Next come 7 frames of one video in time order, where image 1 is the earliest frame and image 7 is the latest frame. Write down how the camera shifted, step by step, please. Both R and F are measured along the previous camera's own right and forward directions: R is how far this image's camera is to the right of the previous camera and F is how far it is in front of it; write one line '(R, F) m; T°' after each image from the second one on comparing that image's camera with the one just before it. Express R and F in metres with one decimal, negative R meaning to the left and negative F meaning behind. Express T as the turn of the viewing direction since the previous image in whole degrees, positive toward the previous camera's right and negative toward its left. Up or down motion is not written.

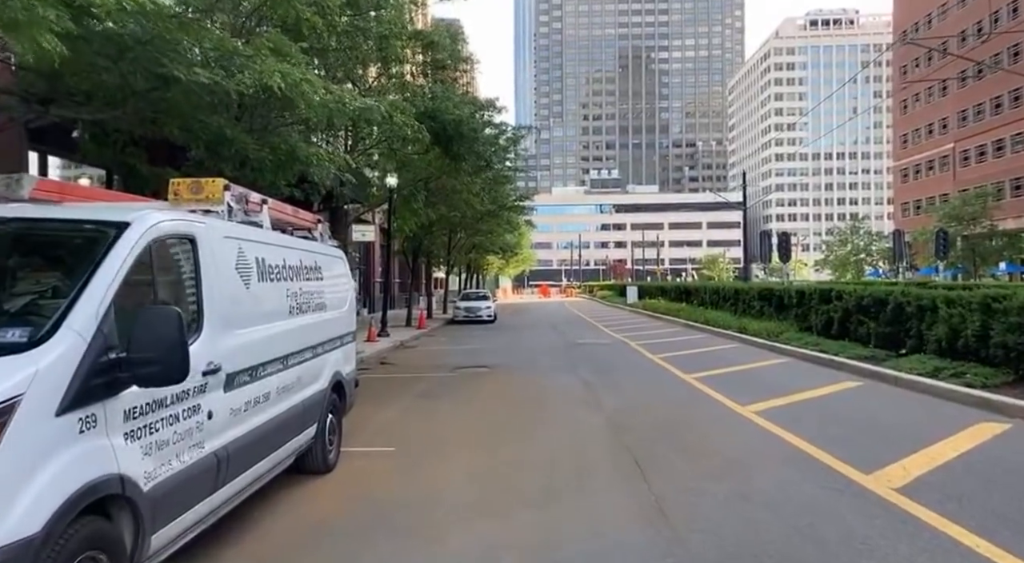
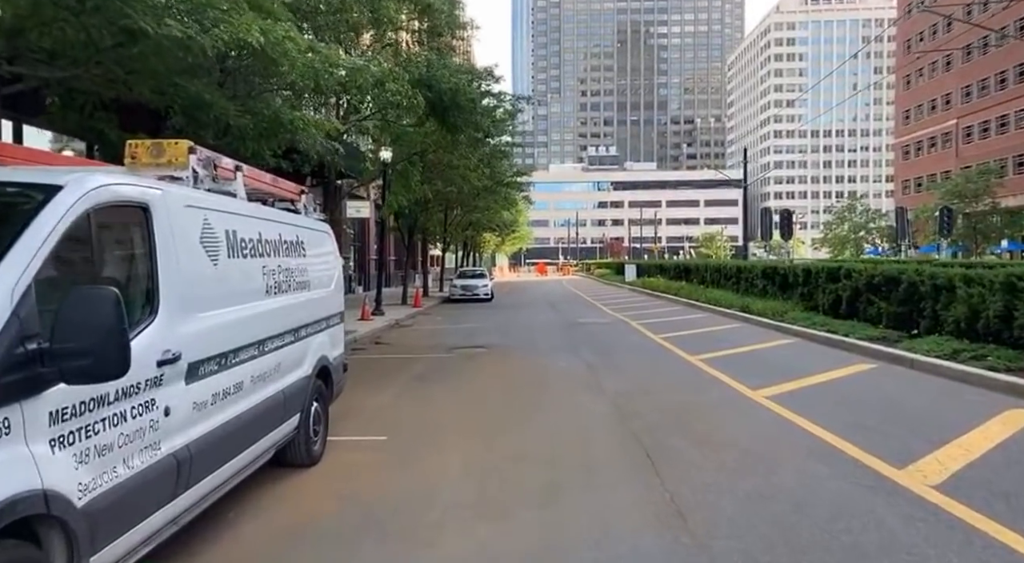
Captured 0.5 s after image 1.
(0.0, +0.6) m; 0°
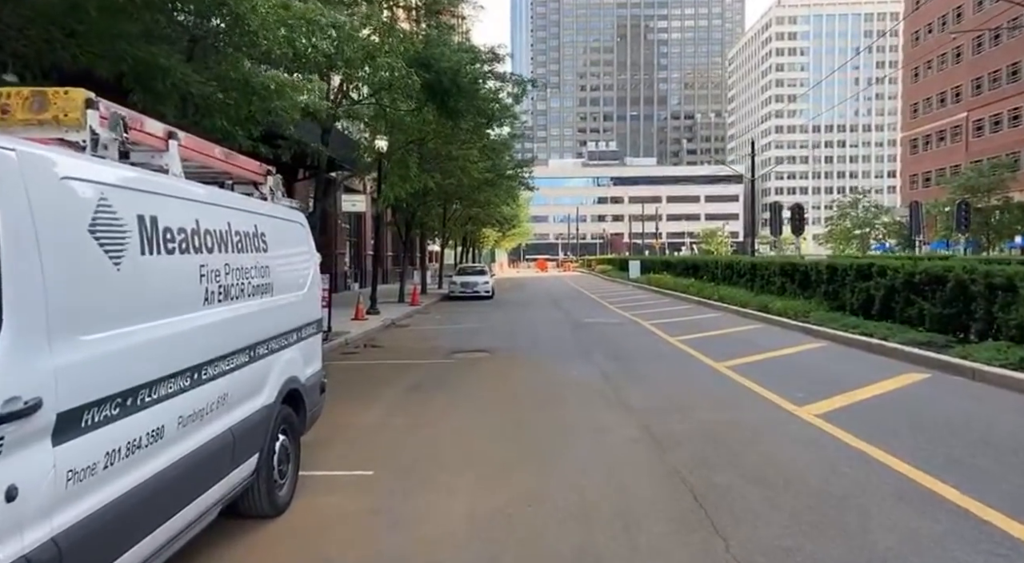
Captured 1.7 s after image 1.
(-0.1, +1.4) m; 0°
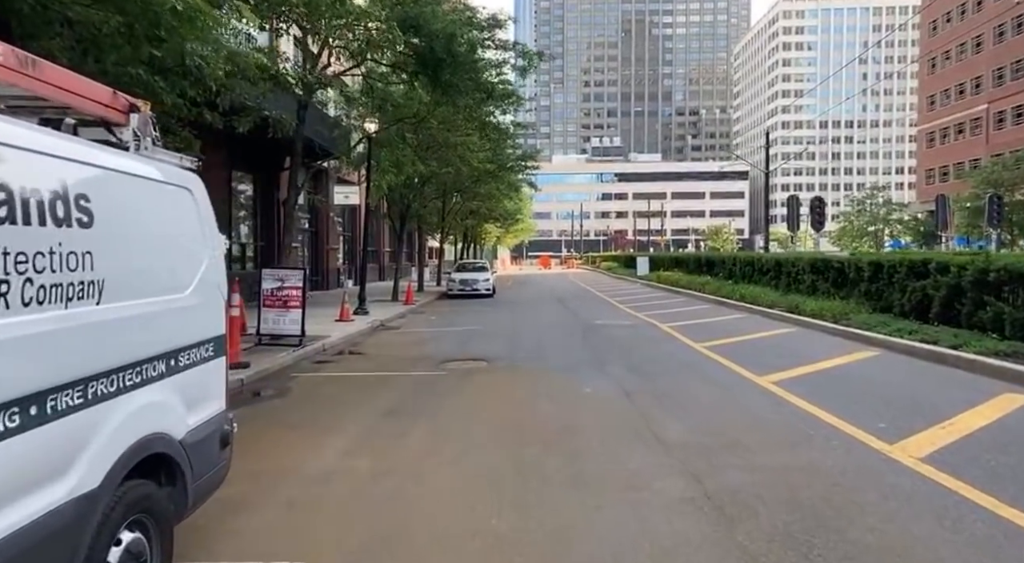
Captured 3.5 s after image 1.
(0.0, +2.2) m; 0°
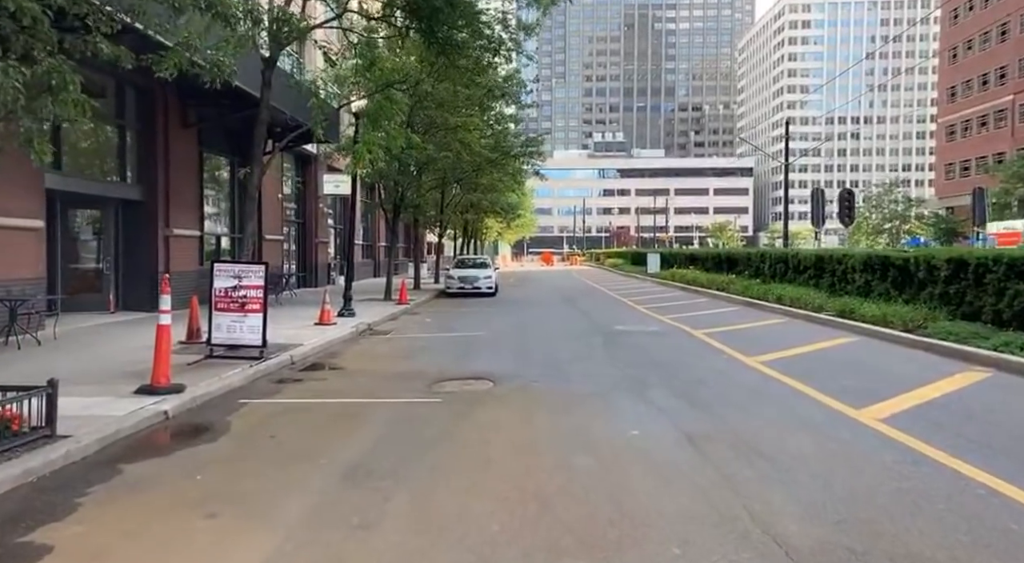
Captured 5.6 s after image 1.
(-0.2, +2.7) m; 0°
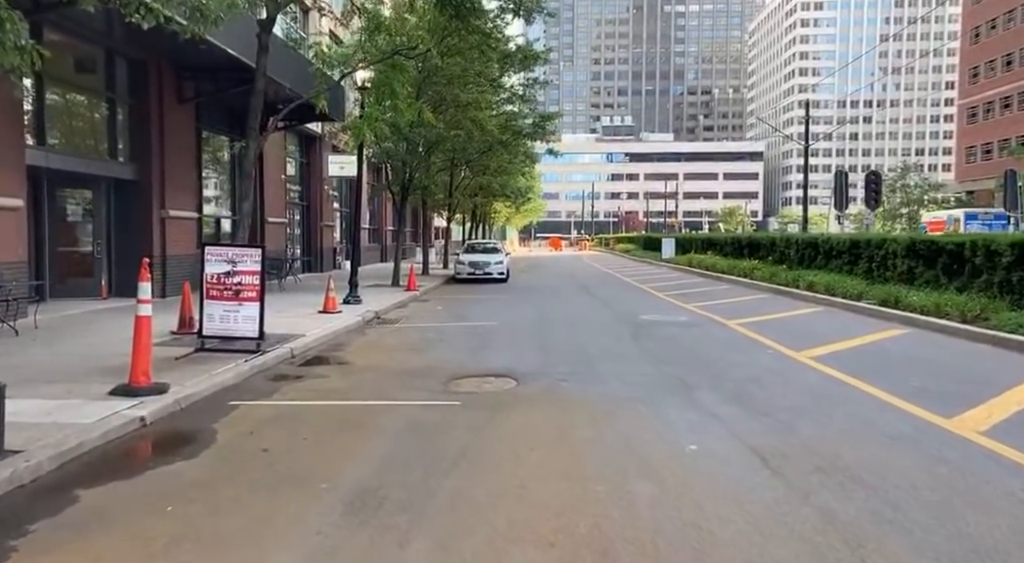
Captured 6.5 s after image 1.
(-0.2, +1.2) m; 0°
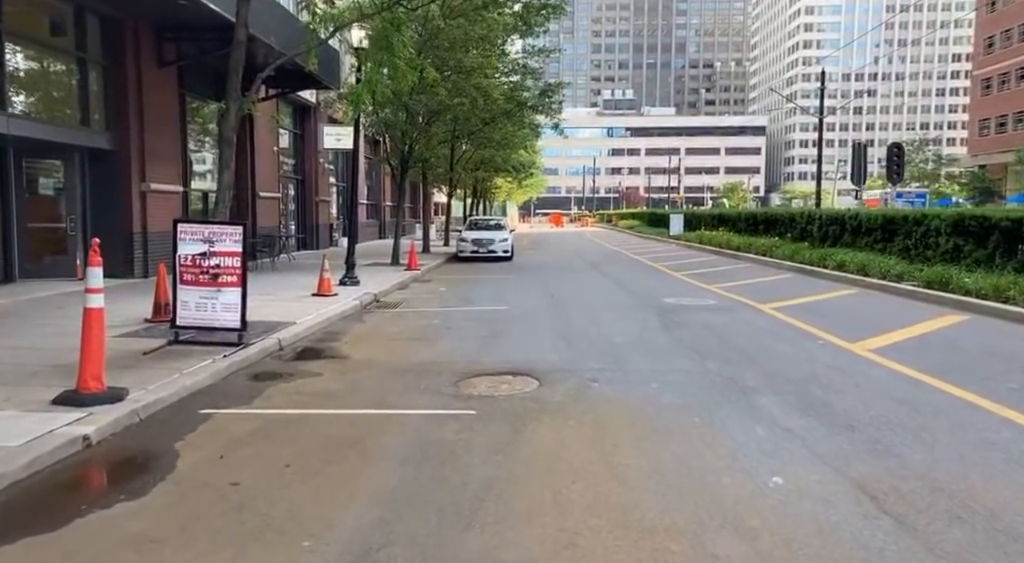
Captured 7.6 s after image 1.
(-0.2, +1.4) m; 0°
